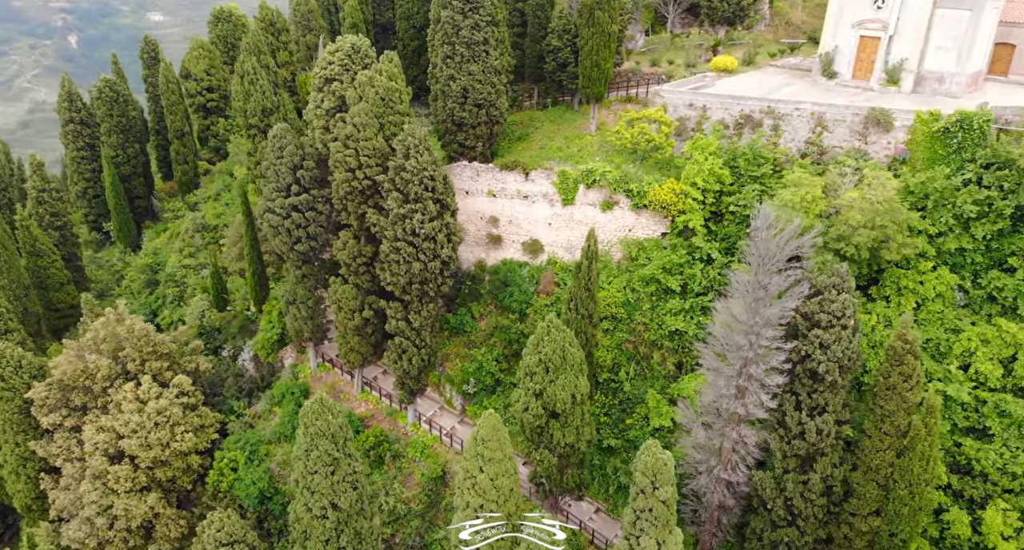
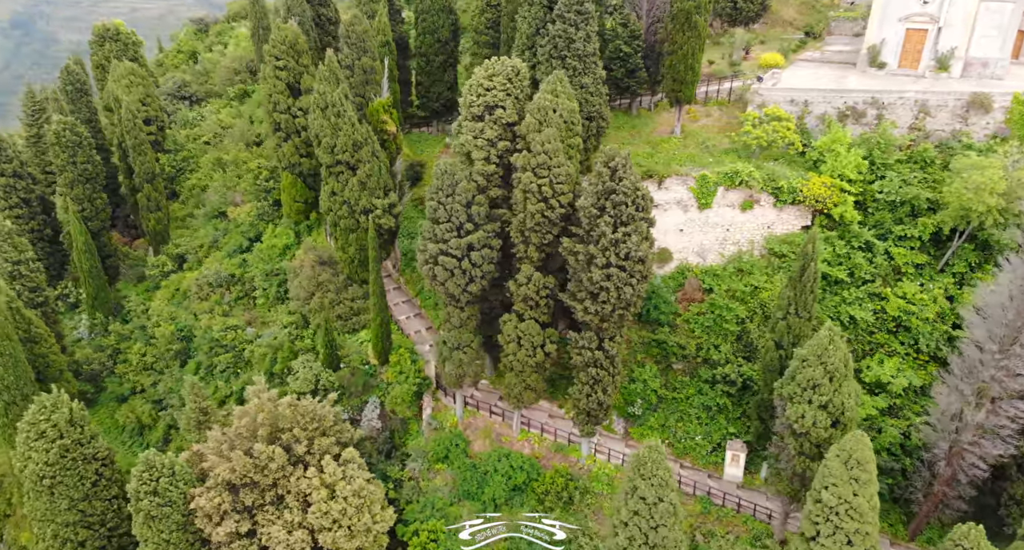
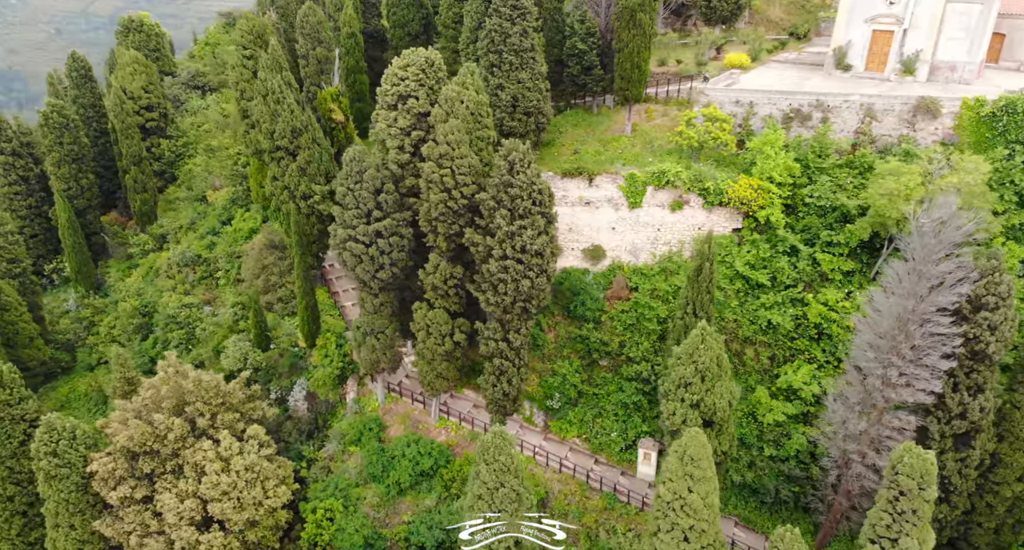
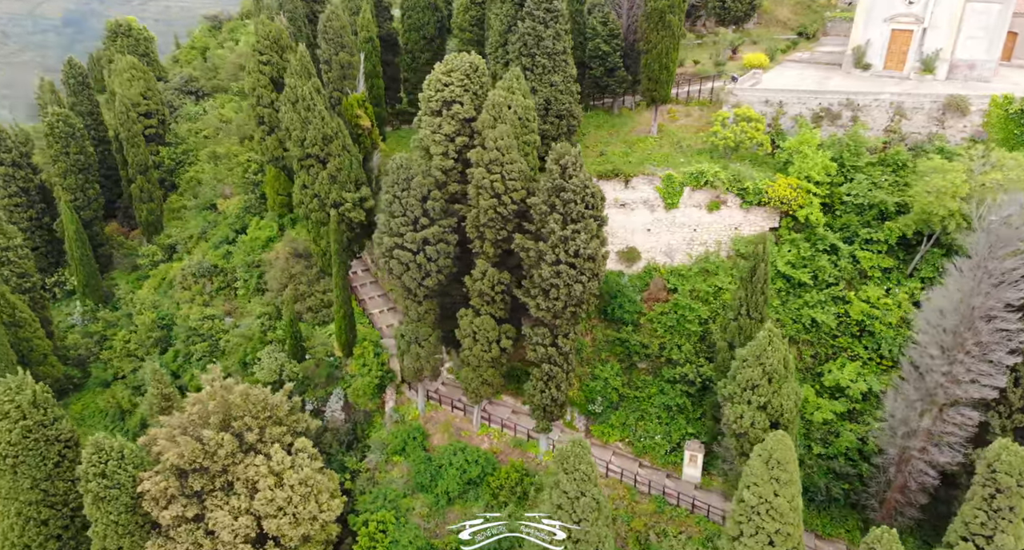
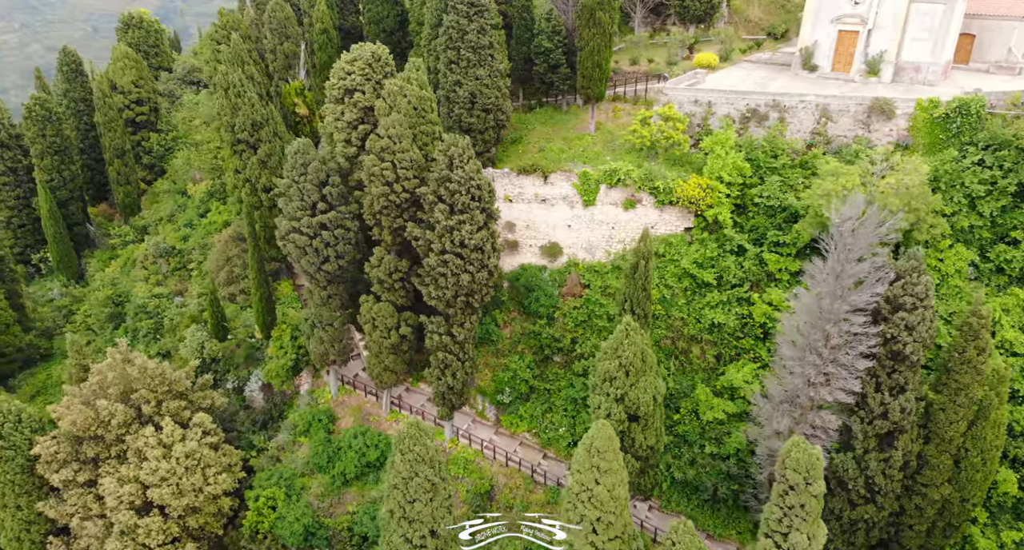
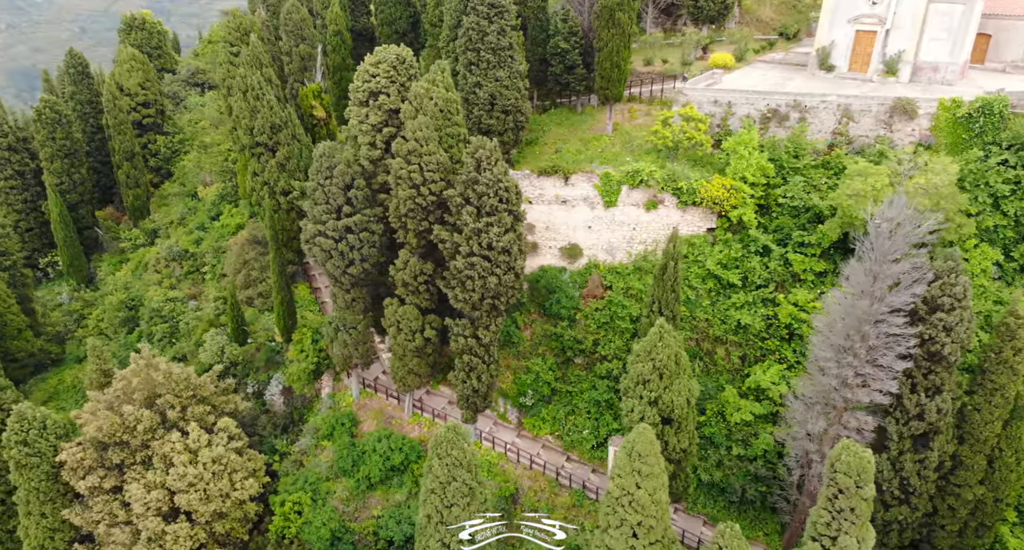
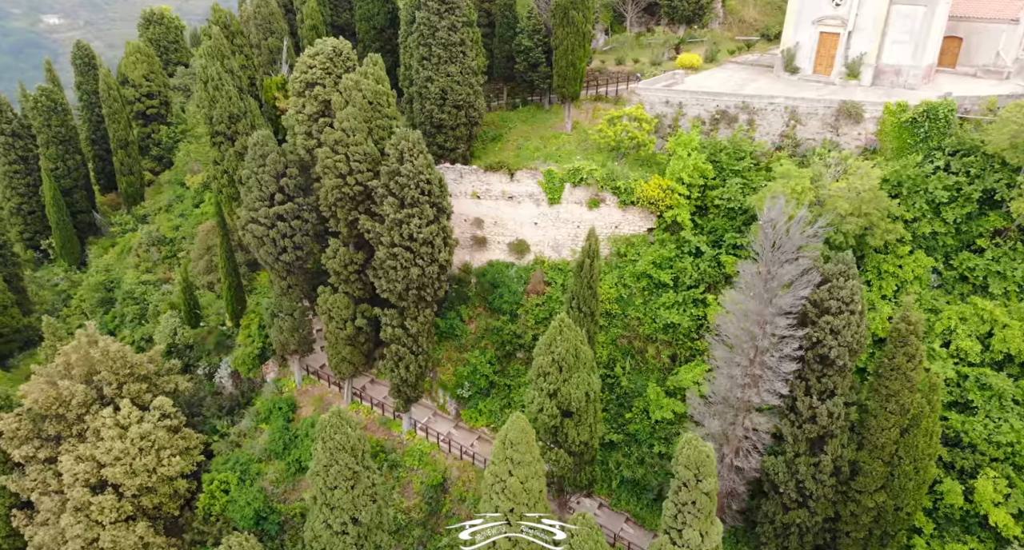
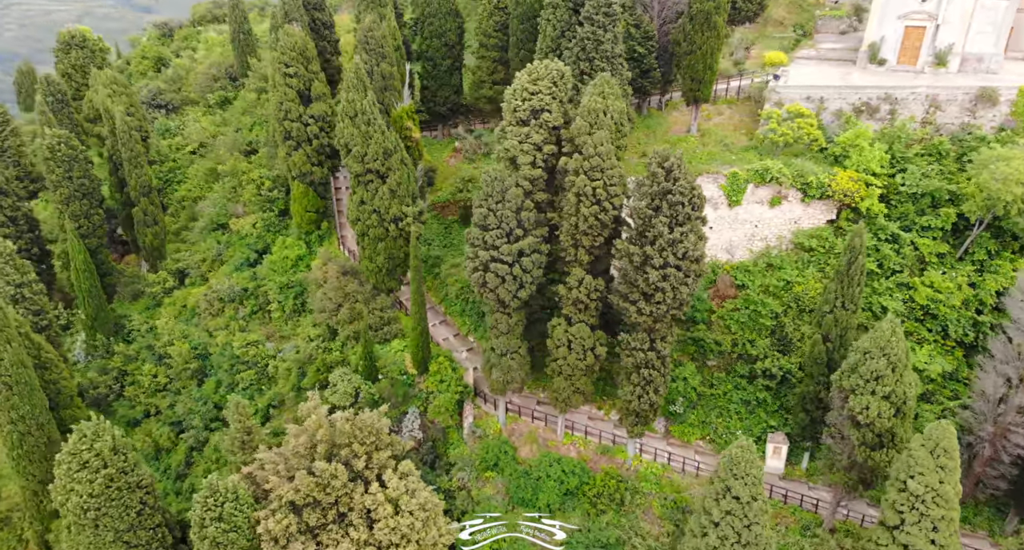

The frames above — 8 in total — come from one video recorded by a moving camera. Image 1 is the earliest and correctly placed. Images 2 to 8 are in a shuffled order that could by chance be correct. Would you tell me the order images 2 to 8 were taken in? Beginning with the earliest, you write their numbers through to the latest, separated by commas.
7, 5, 6, 3, 4, 2, 8
